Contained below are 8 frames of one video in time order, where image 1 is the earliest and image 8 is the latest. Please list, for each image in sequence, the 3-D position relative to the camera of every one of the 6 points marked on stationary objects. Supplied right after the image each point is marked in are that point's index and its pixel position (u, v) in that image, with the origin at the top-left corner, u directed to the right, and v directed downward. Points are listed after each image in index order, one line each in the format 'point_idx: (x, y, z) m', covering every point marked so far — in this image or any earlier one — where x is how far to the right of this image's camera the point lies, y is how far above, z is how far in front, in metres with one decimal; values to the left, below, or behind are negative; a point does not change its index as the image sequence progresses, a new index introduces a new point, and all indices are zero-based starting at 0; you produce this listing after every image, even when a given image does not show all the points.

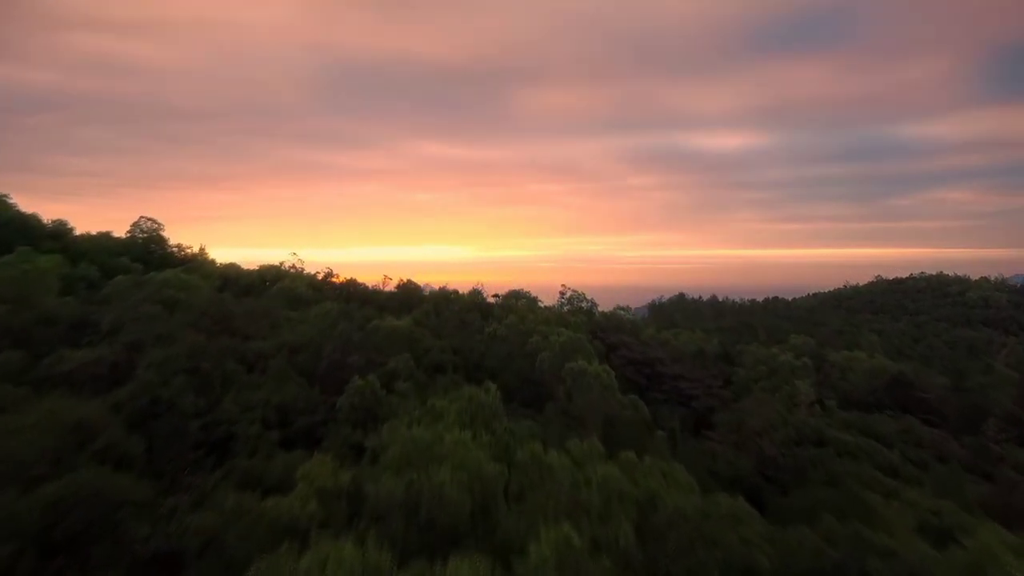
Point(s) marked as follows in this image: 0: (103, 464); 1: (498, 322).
0: (-4.5, -1.9, +6.4) m
1: (-0.3, -0.8, +13.5) m
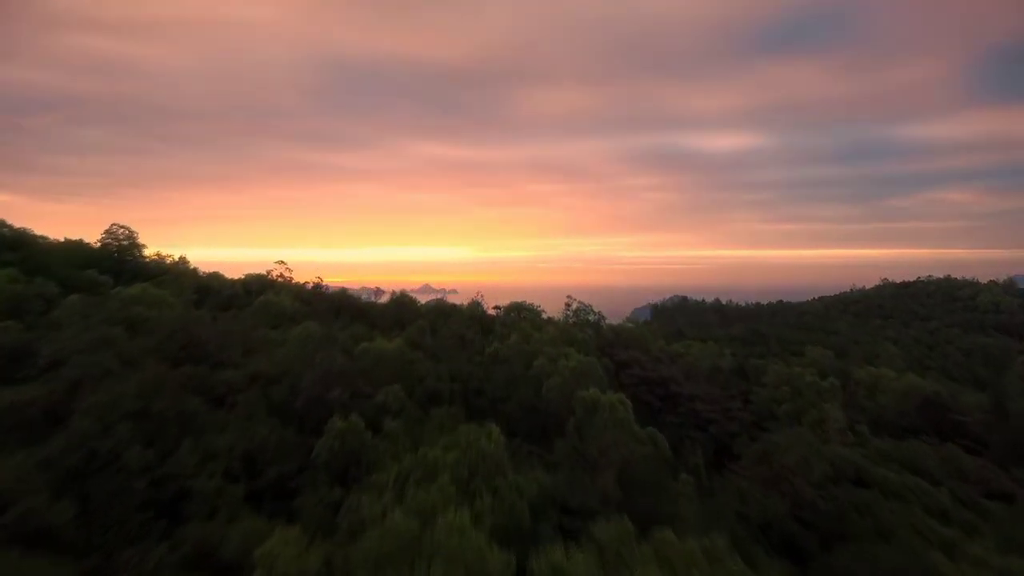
0: (-4.4, -2.3, +5.2) m
1: (-0.3, -1.1, +12.3) m
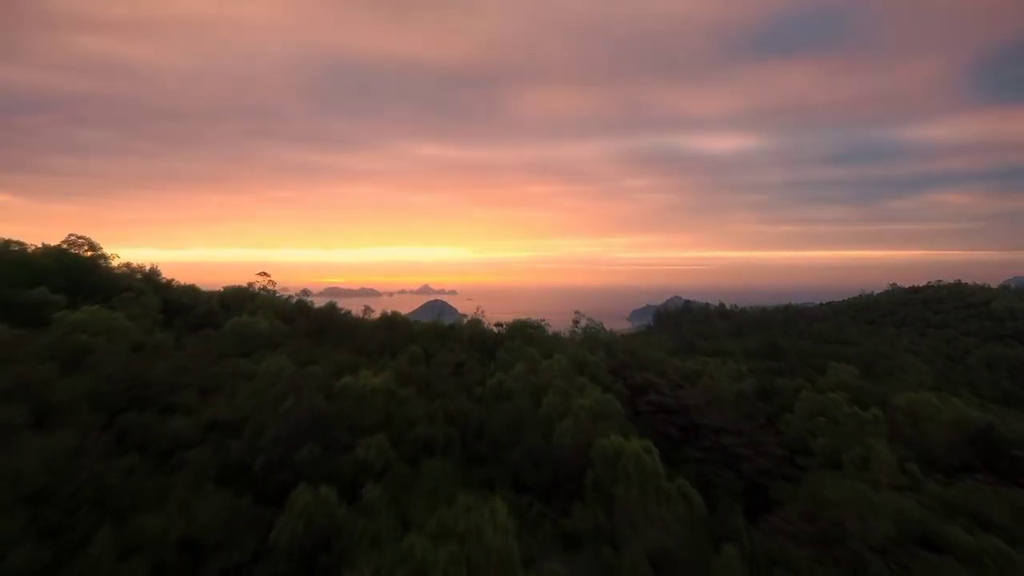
0: (-4.3, -2.6, +3.7) m
1: (-0.2, -1.5, +10.9) m
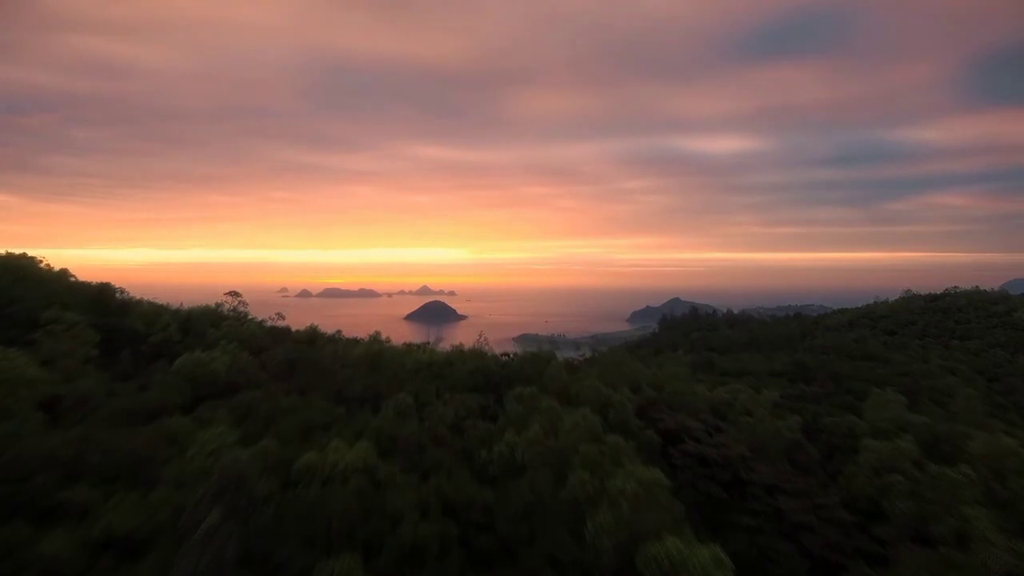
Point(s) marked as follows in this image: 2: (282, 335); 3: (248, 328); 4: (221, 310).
0: (-4.1, -3.2, +1.6) m
1: (0.0, -2.0, +8.7) m
2: (-5.3, -1.1, +13.3) m
3: (-6.1, -0.9, +13.3) m
4: (-7.5, -0.6, +14.9) m
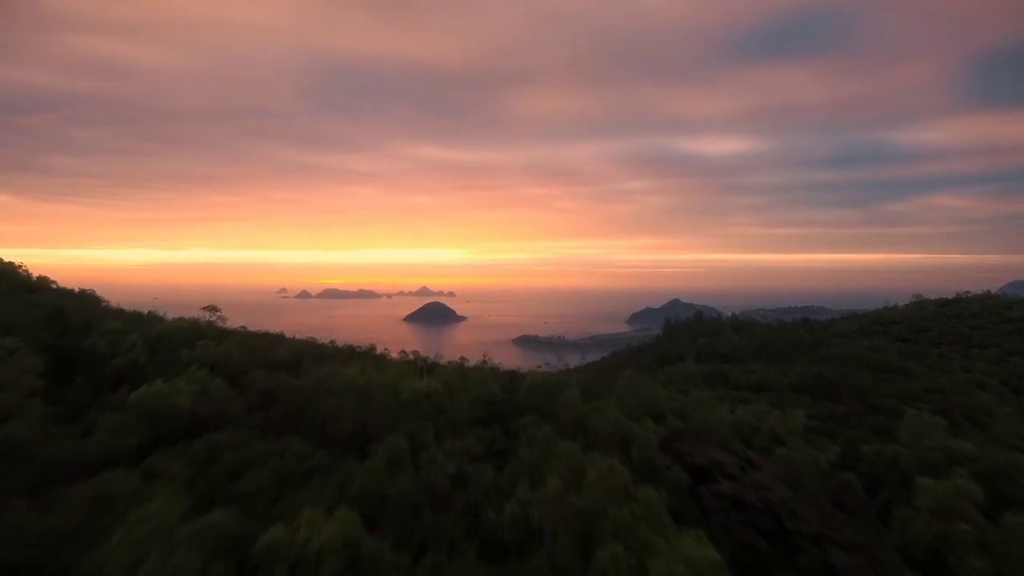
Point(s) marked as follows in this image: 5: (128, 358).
0: (-4.0, -3.5, +0.2) m
1: (+0.2, -2.4, +7.3) m
2: (-5.1, -1.4, +11.9) m
3: (-5.9, -1.2, +12.0) m
4: (-7.4, -0.9, +13.6) m
5: (-7.2, -1.3, +10.8) m
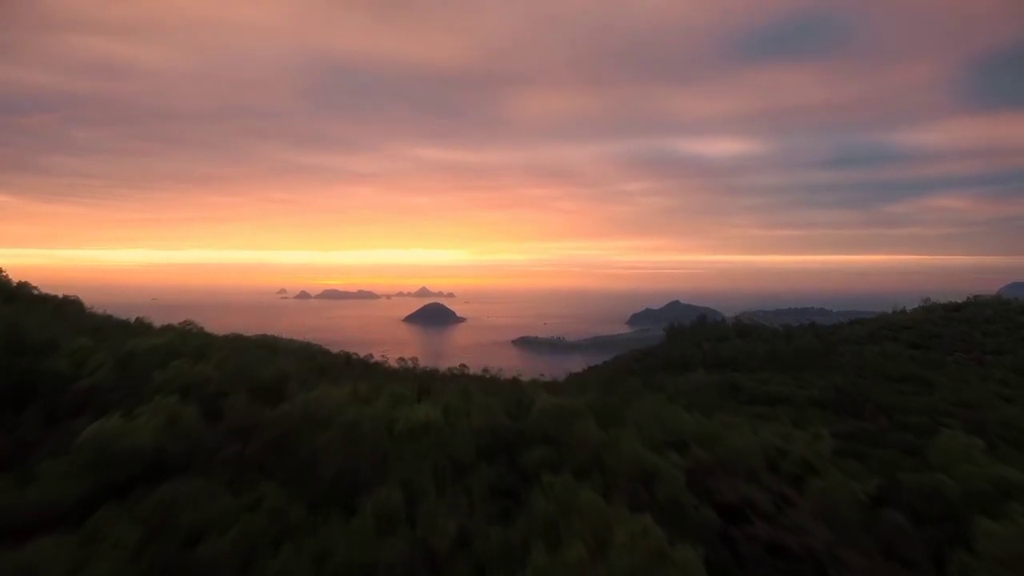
0: (-3.8, -3.7, -0.9) m
1: (+0.3, -2.6, +6.2) m
2: (-5.0, -1.6, +10.8) m
3: (-5.8, -1.5, +10.9) m
4: (-7.2, -1.1, +12.4) m
5: (-7.0, -1.6, +9.7) m
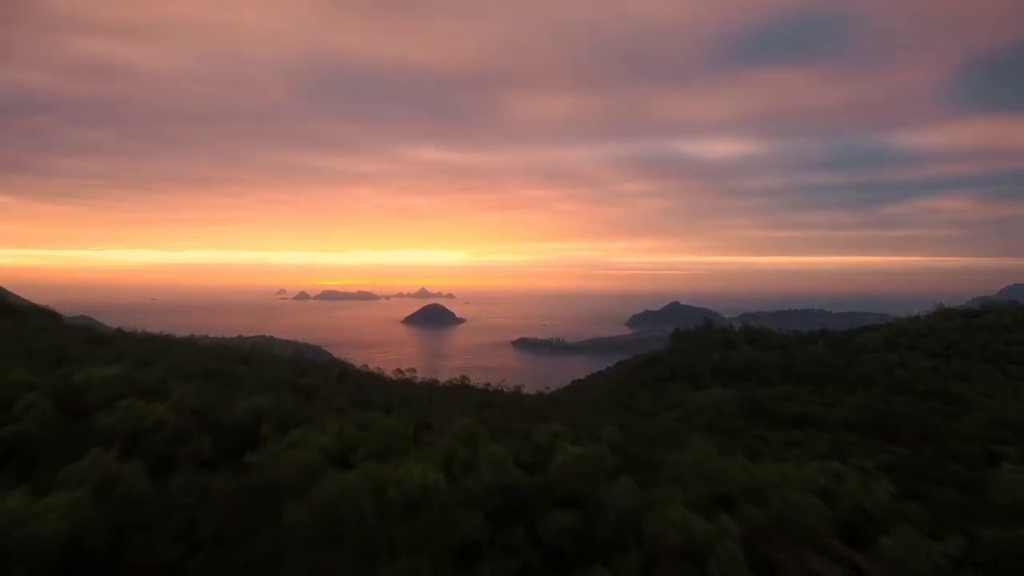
0: (-3.6, -4.1, -2.6) m
1: (+0.5, -3.0, +4.5) m
2: (-4.8, -2.0, +9.1) m
3: (-5.6, -1.9, +9.2) m
4: (-7.0, -1.5, +10.7) m
5: (-6.8, -1.9, +7.9) m
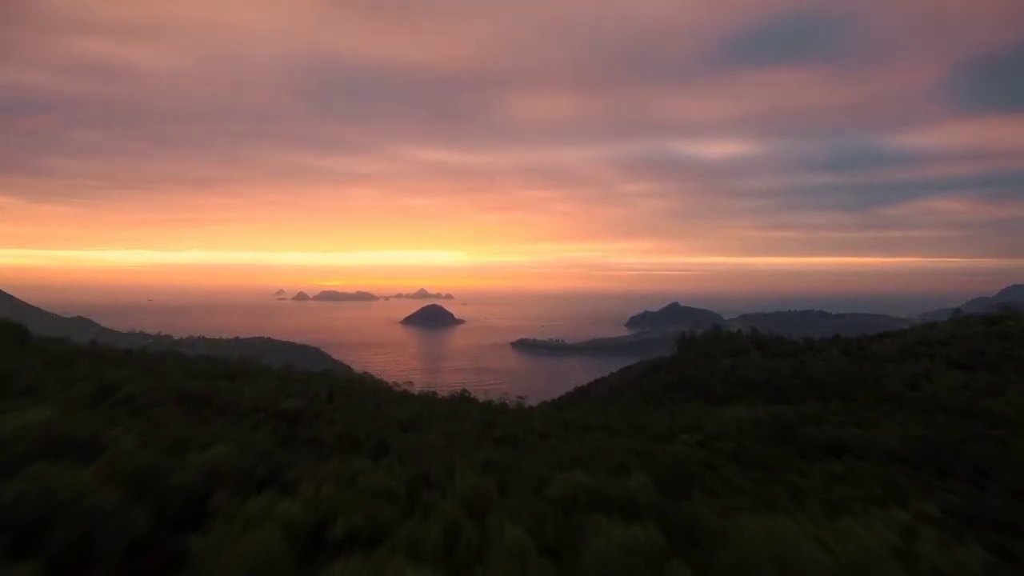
0: (-3.3, -4.5, -4.5) m
1: (+0.8, -3.4, +2.6) m
2: (-4.5, -2.4, +7.2) m
3: (-5.3, -2.3, +7.2) m
4: (-6.8, -1.9, +8.8) m
5: (-6.6, -2.3, +6.0) m
